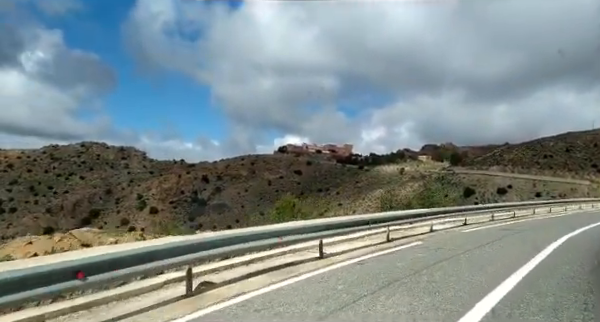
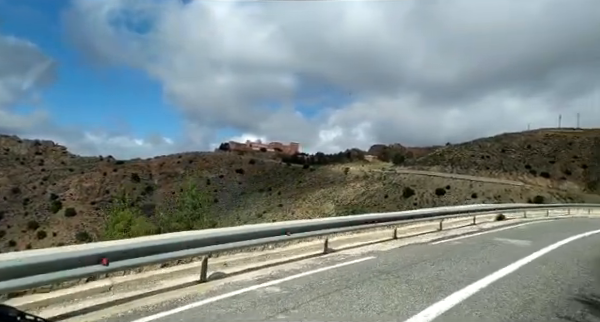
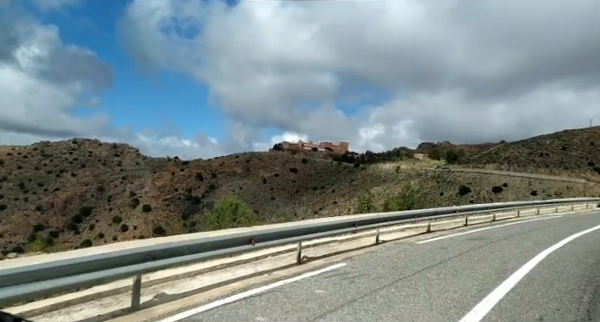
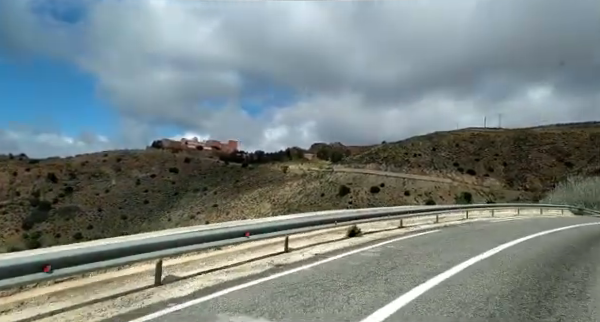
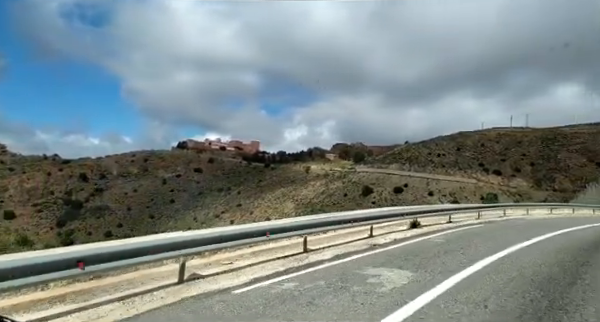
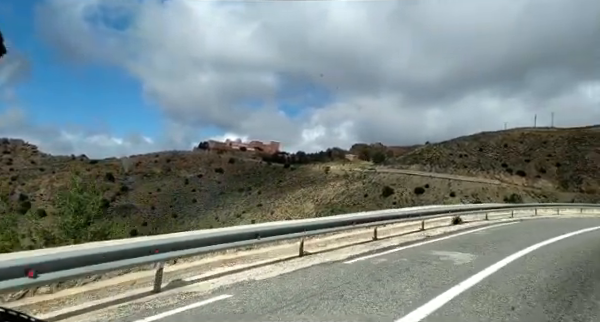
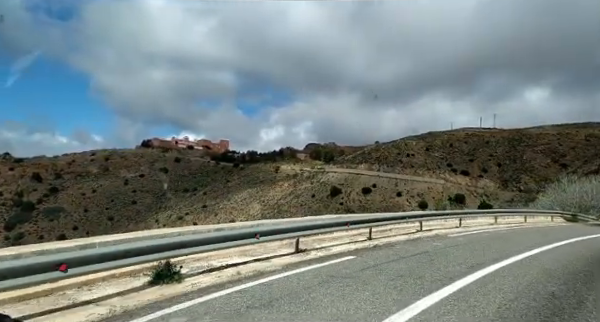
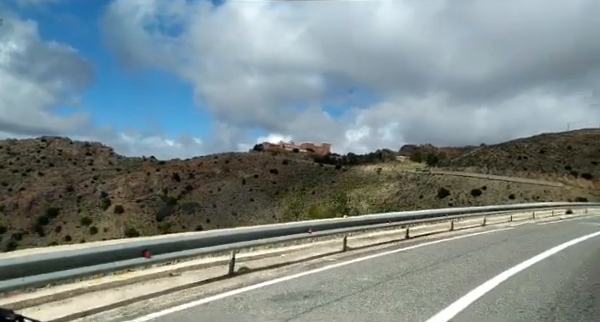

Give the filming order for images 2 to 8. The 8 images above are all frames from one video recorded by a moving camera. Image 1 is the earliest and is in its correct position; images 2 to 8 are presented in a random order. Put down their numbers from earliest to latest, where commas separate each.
3, 8, 2, 6, 5, 4, 7
